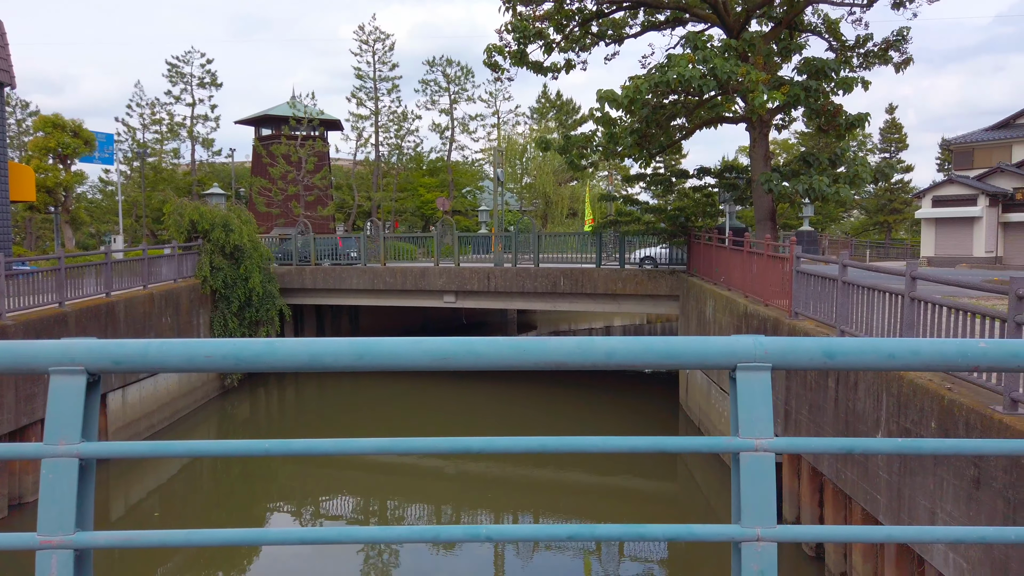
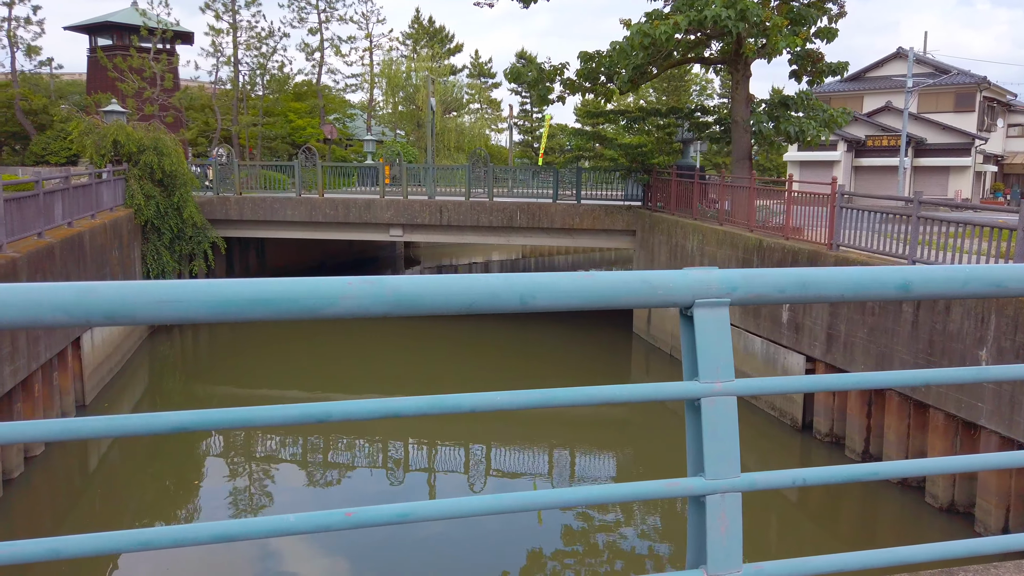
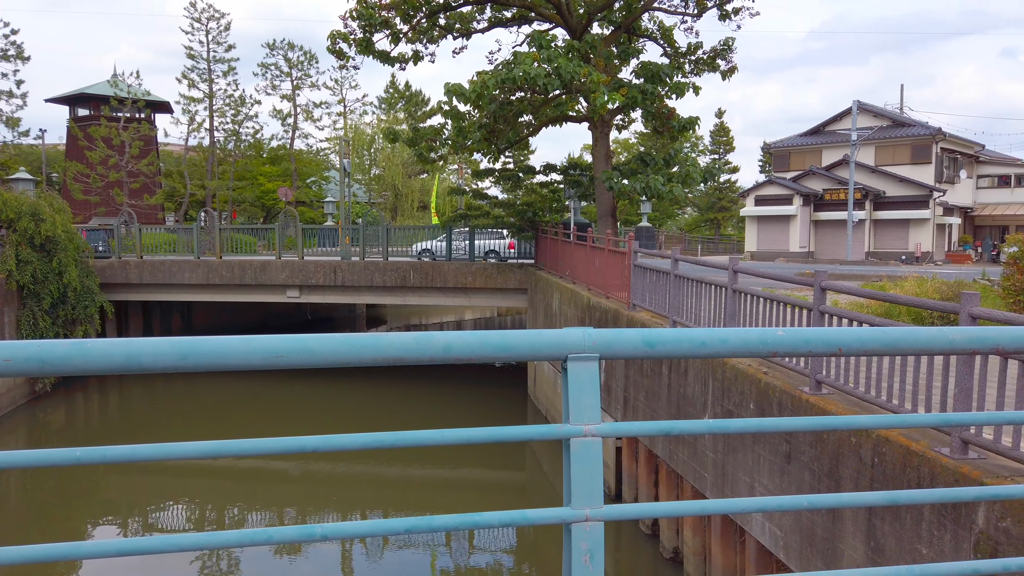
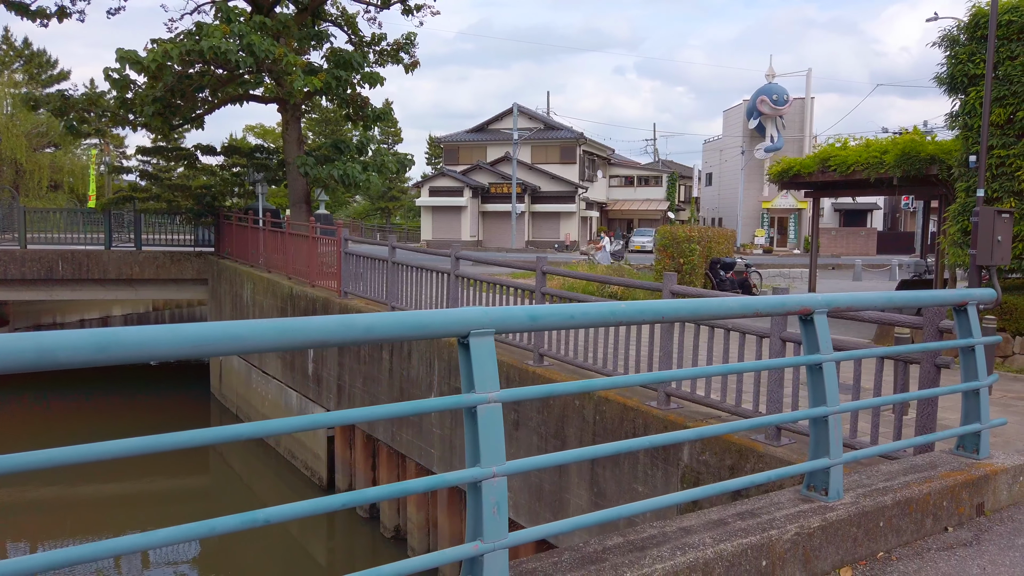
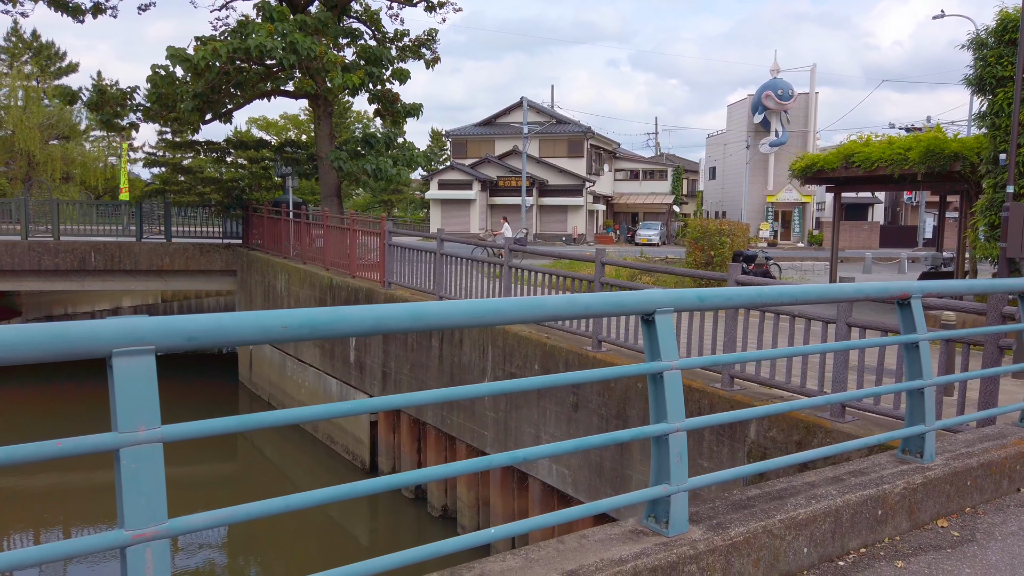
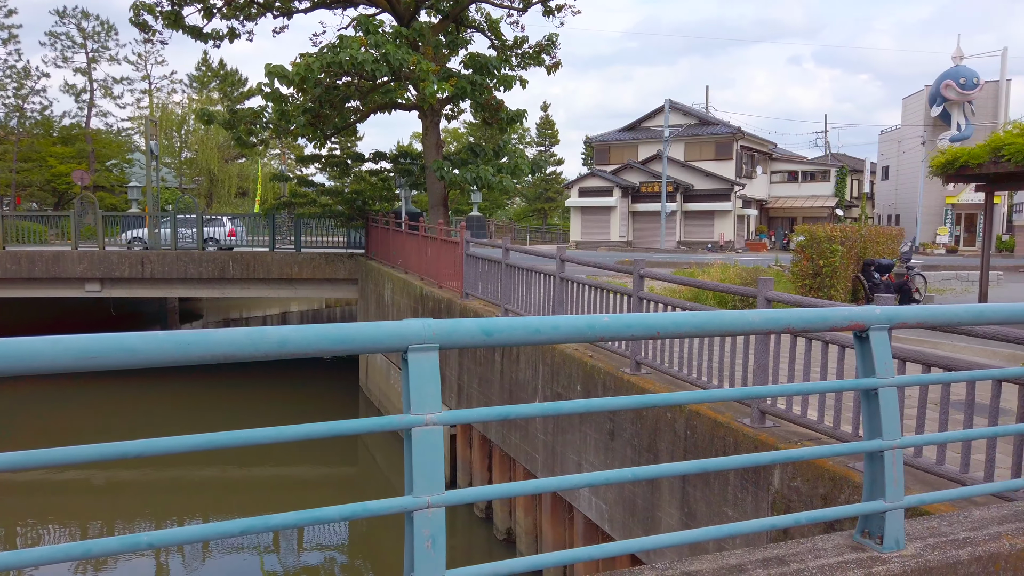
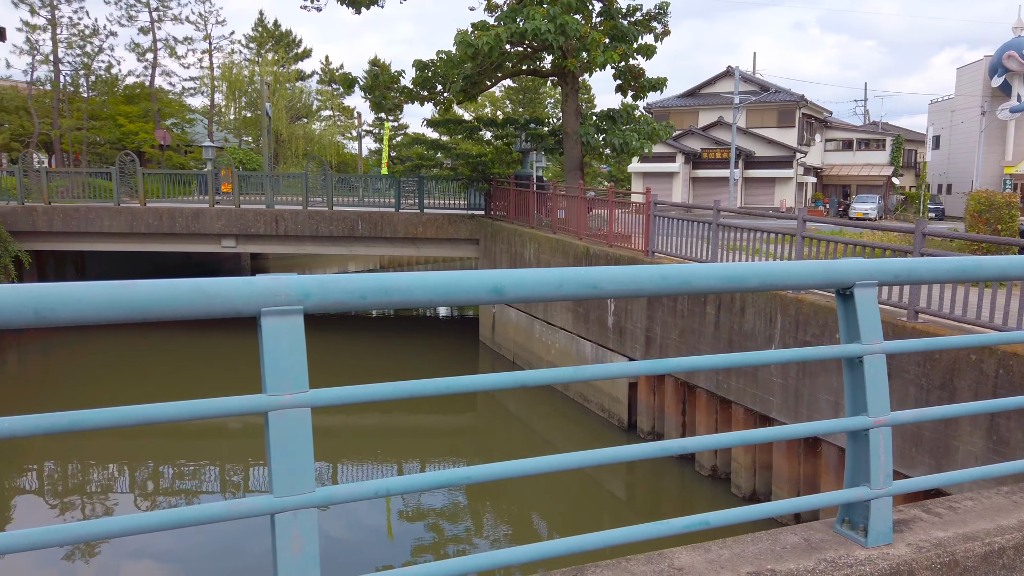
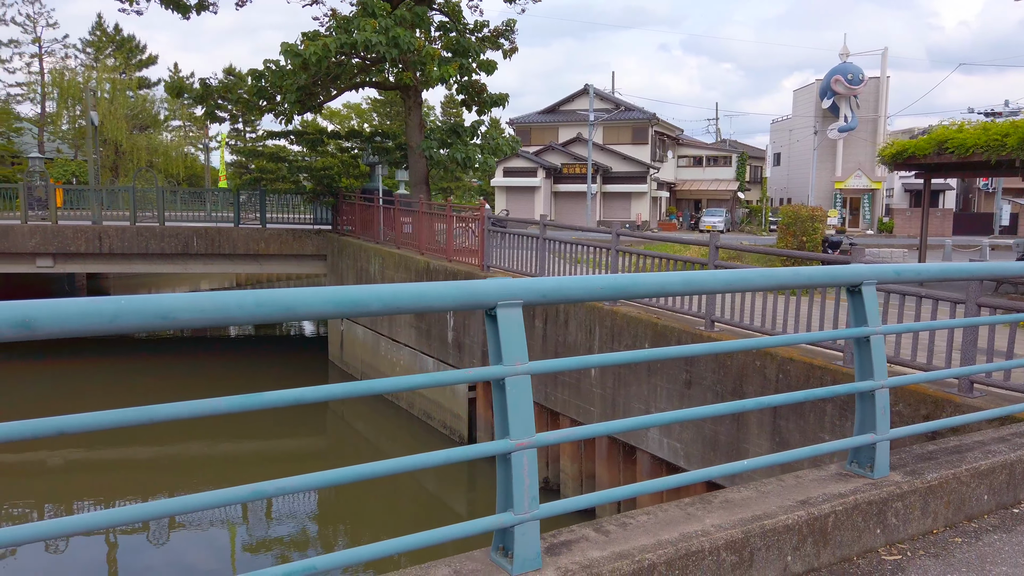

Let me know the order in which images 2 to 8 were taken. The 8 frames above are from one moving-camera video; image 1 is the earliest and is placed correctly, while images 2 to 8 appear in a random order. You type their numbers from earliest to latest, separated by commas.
3, 6, 4, 5, 8, 7, 2
